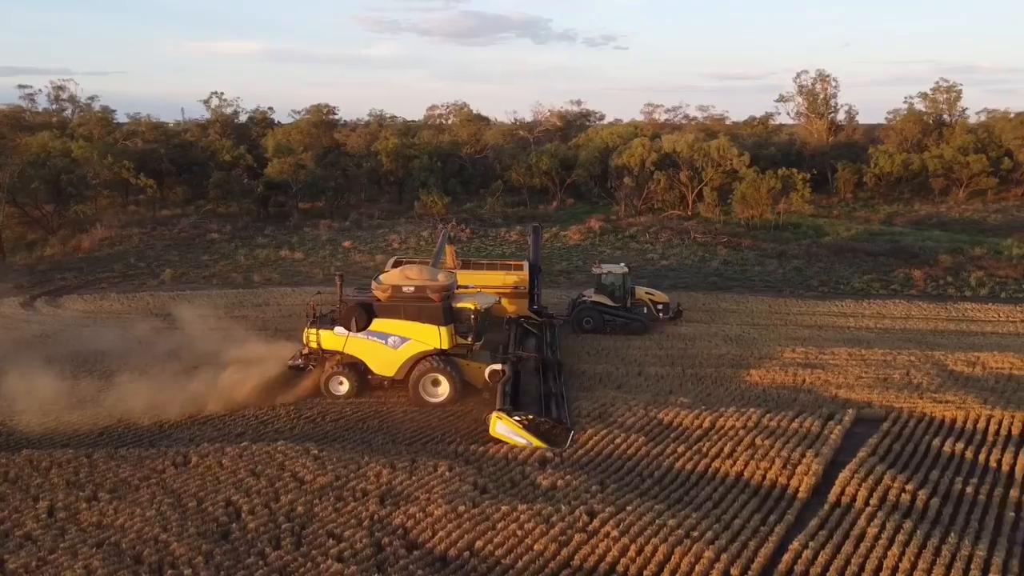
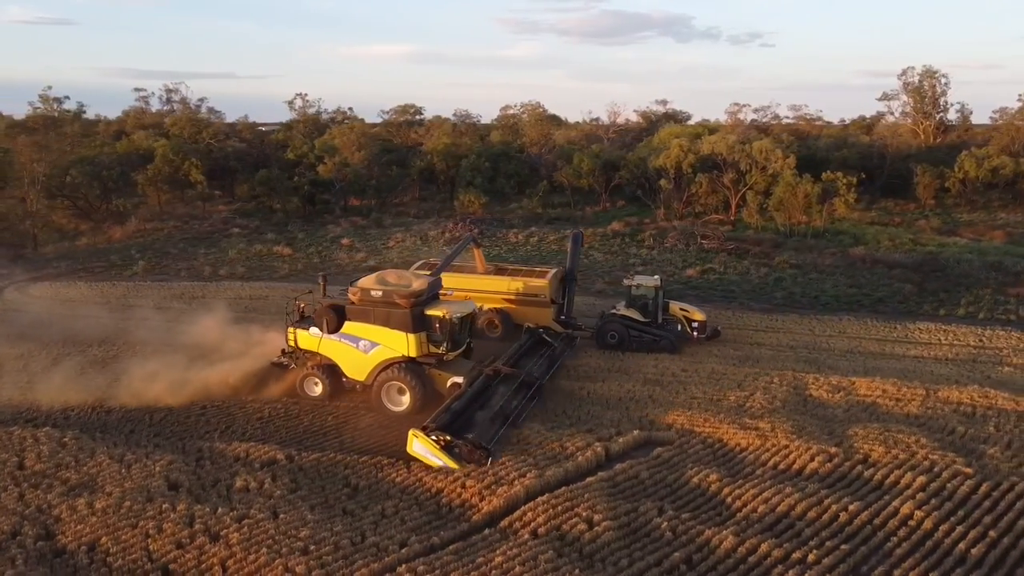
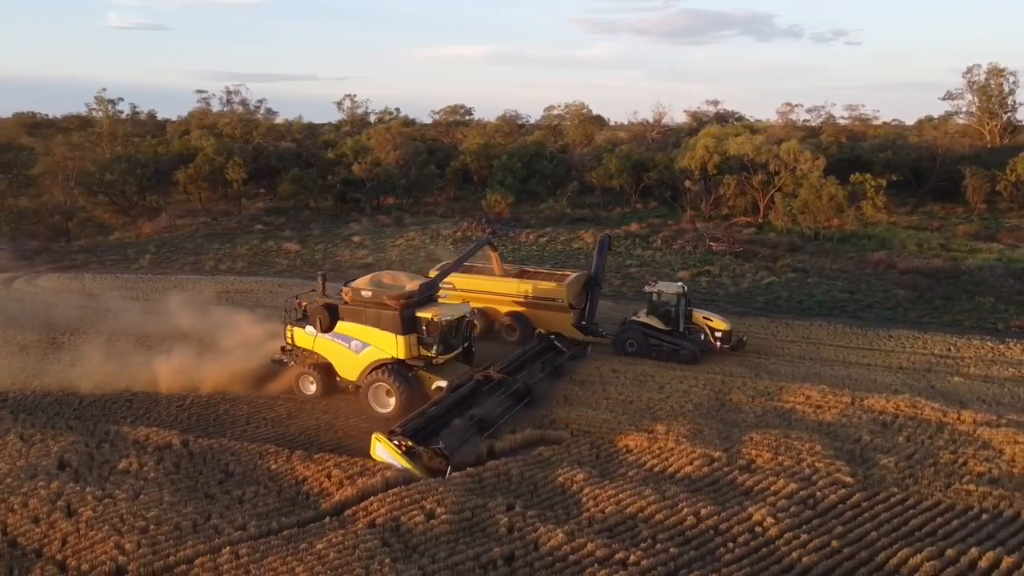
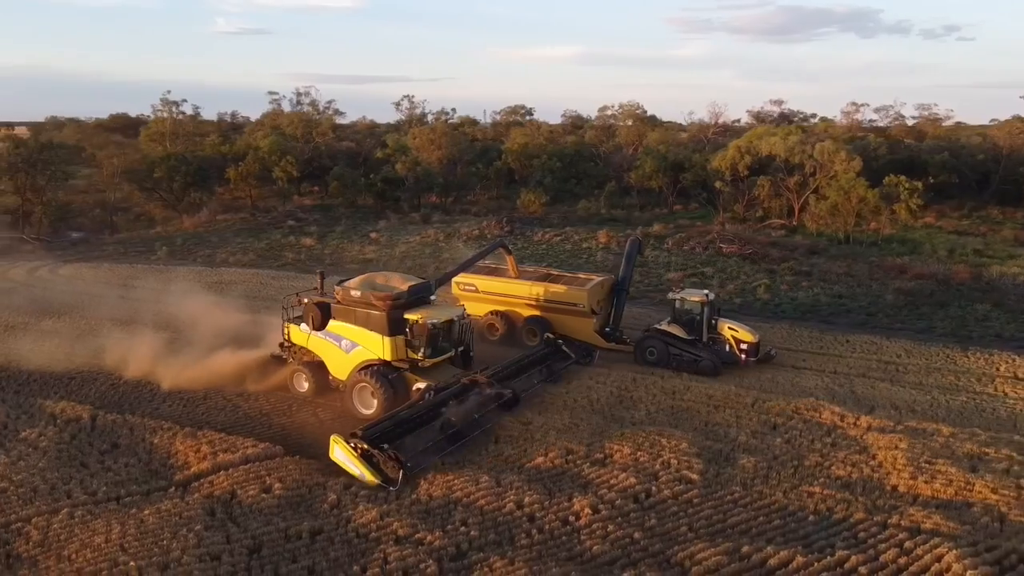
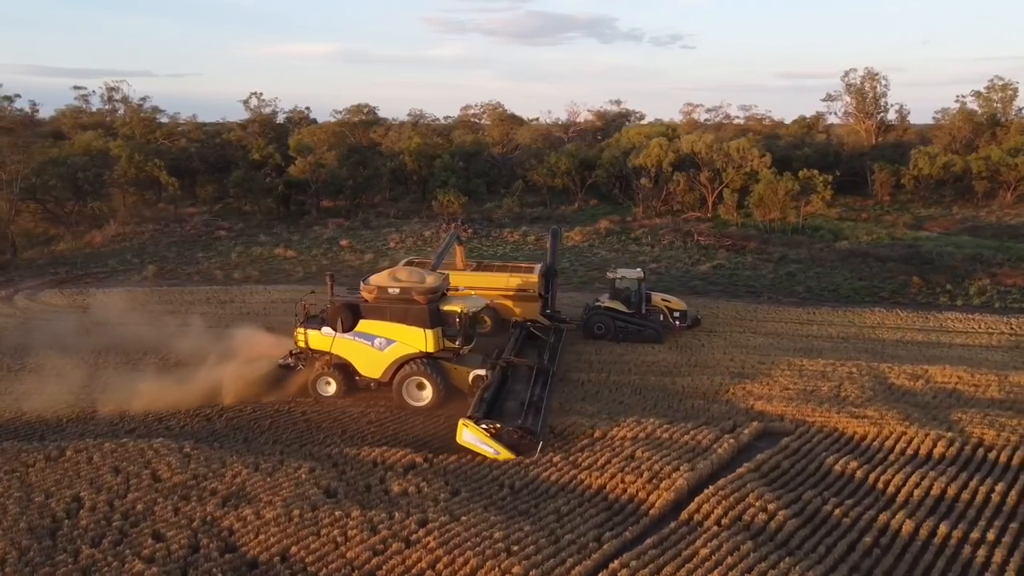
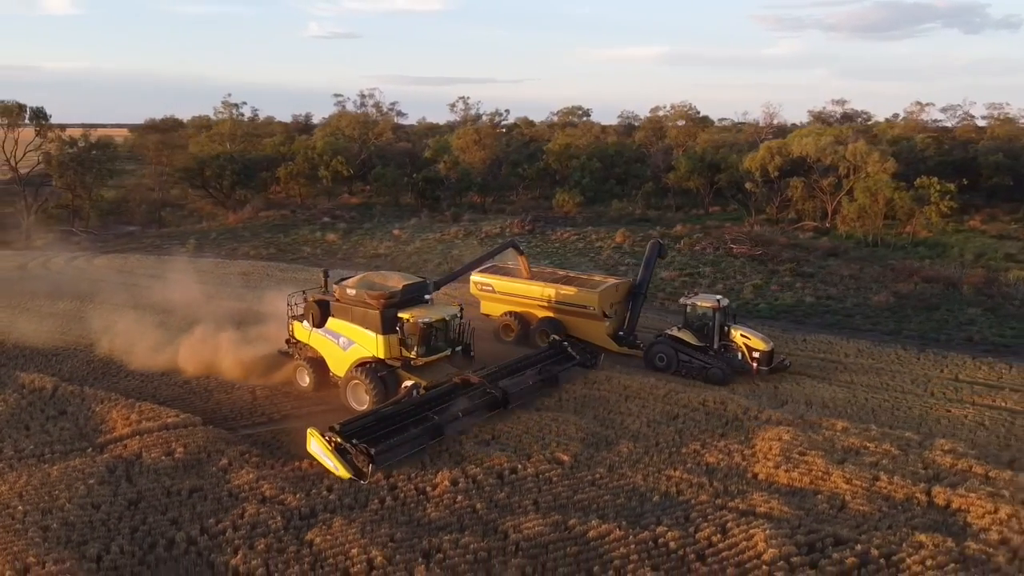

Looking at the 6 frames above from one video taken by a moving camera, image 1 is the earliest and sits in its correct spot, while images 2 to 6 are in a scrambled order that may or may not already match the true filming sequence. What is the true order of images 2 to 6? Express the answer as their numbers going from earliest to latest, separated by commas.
5, 2, 3, 4, 6
